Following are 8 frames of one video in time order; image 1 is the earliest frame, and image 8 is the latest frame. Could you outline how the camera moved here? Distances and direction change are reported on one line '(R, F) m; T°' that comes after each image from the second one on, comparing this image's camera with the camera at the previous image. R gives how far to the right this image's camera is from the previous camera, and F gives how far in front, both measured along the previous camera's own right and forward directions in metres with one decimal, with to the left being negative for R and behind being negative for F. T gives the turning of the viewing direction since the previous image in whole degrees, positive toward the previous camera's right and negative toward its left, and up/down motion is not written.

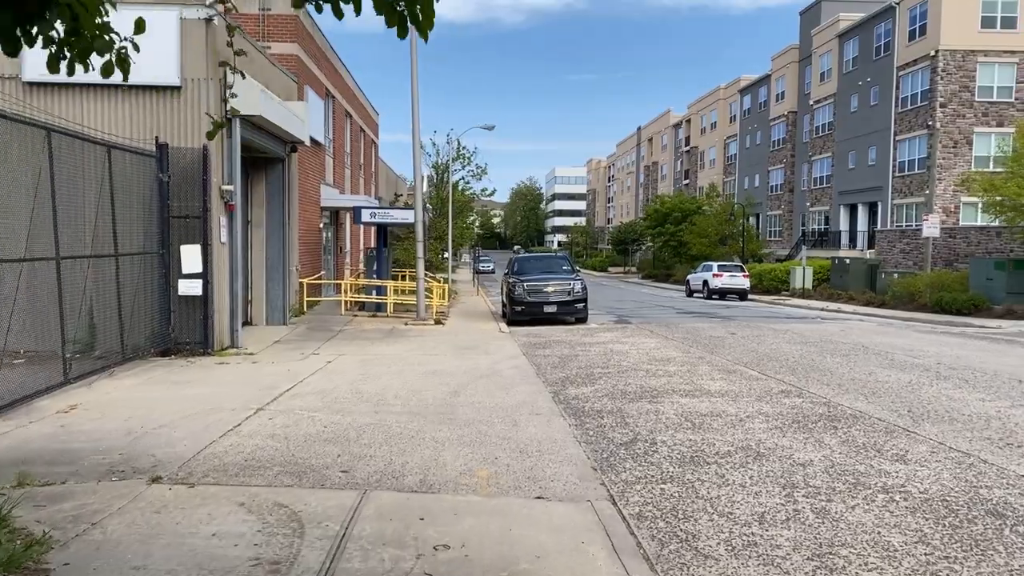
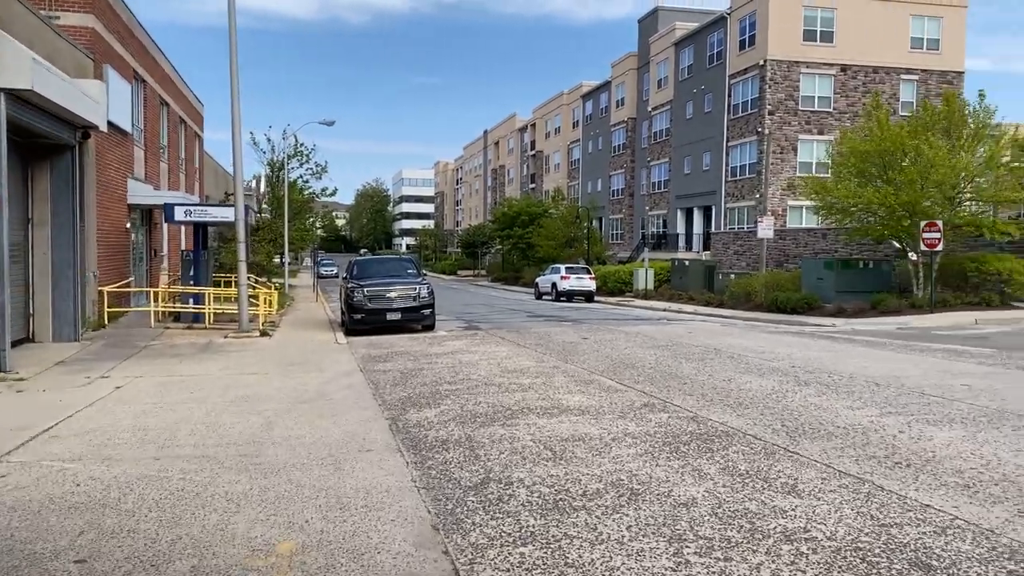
(+0.2, +1.3) m; +11°
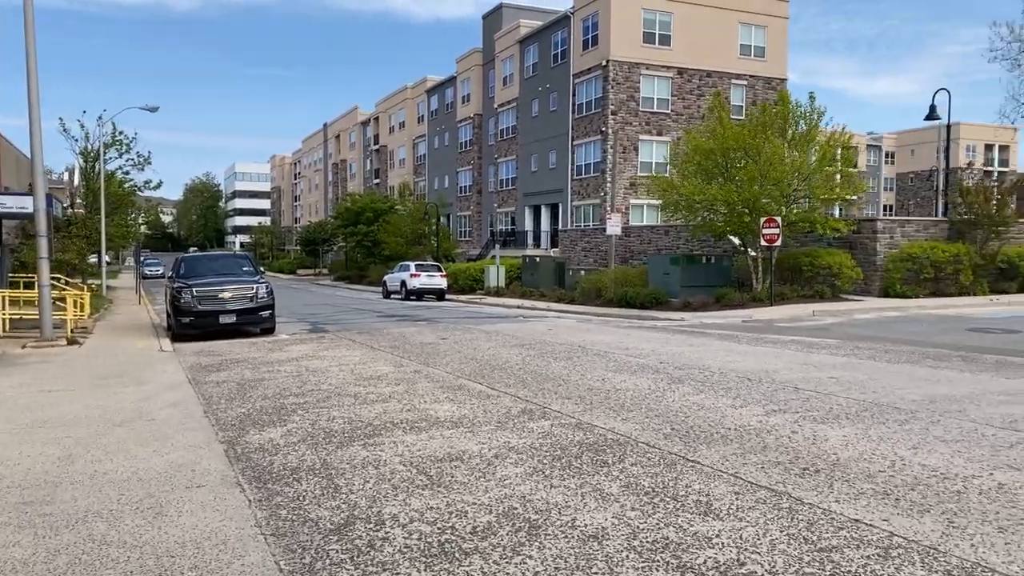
(-0.2, +1.0) m; +11°
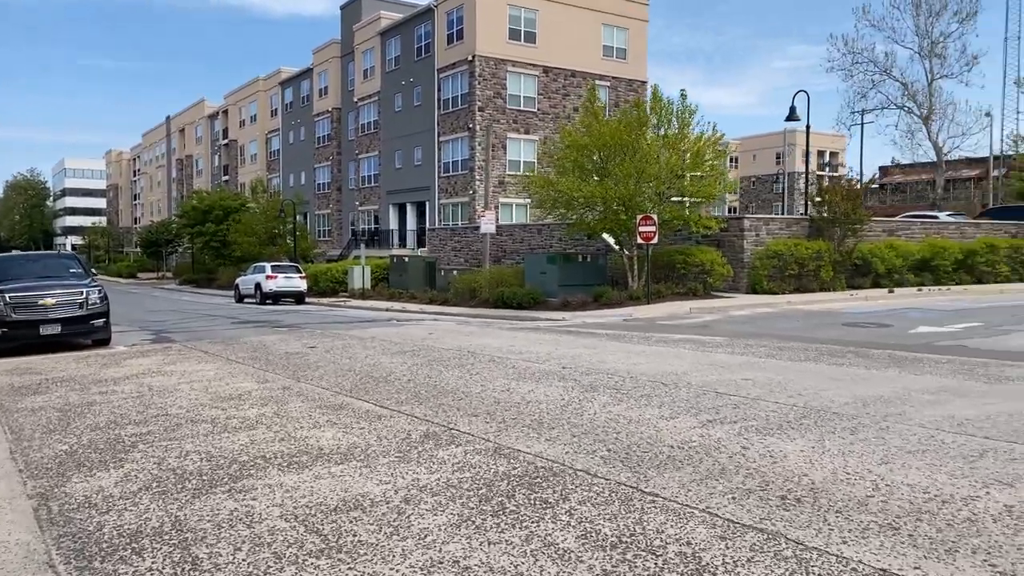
(-0.3, +1.3) m; +10°
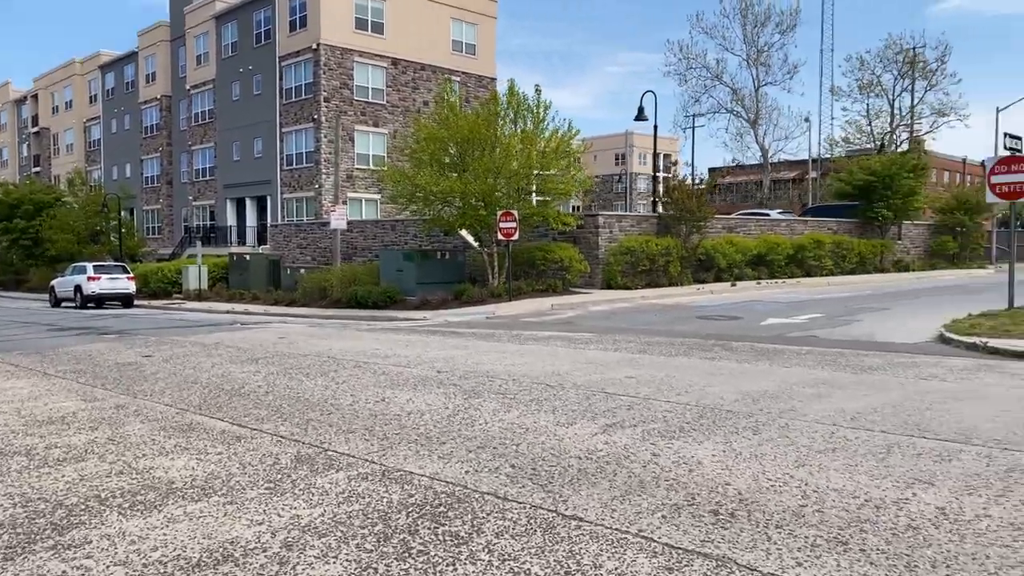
(-0.3, +0.7) m; +11°
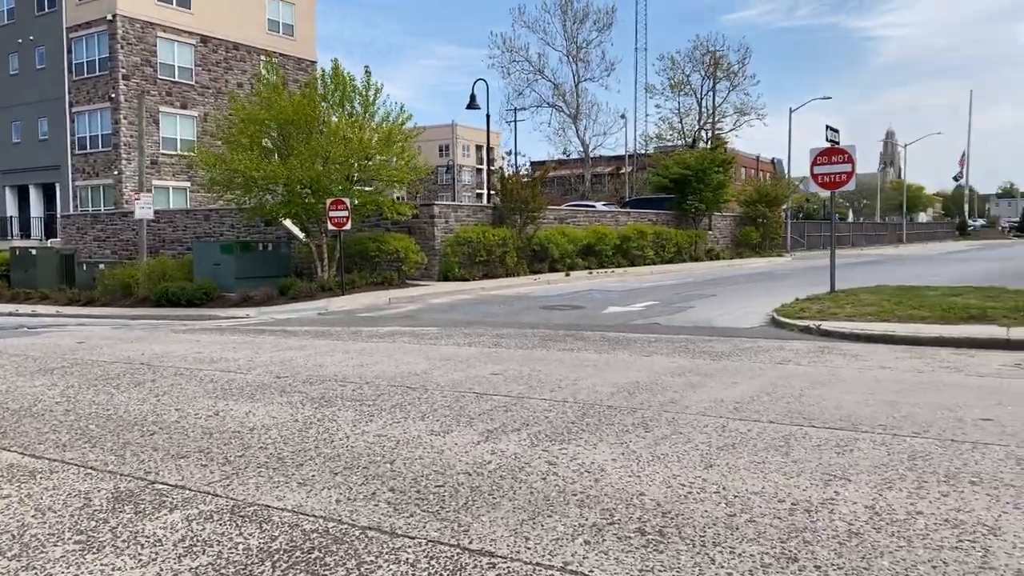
(-0.3, +0.8) m; +13°
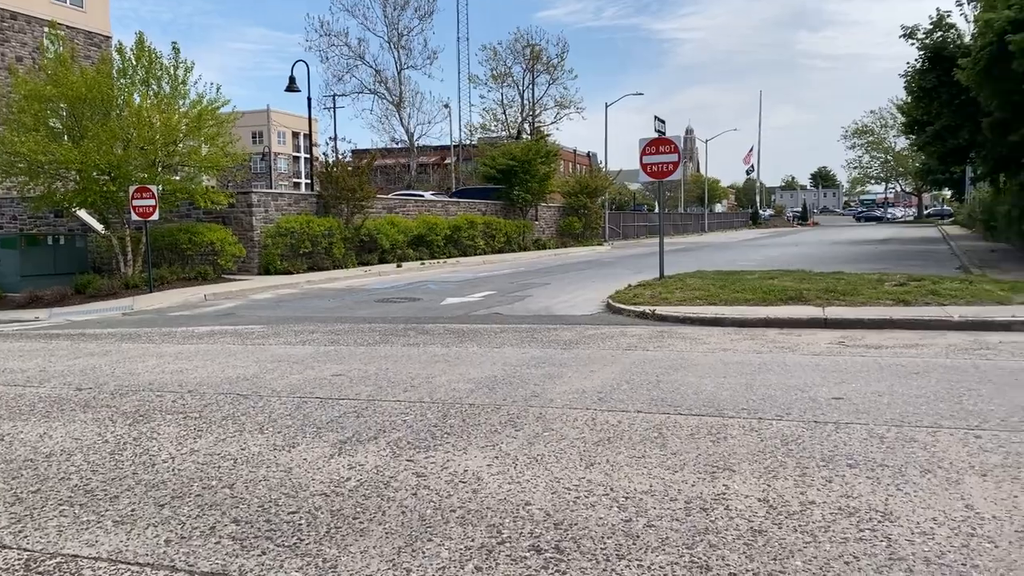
(-0.2, +0.5) m; +12°
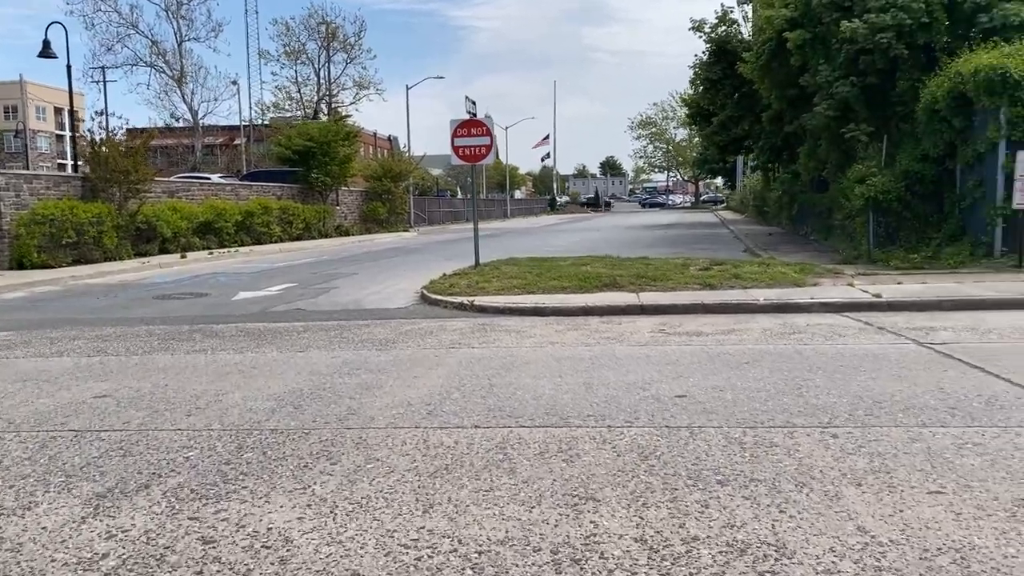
(-0.1, +0.9) m; +14°
